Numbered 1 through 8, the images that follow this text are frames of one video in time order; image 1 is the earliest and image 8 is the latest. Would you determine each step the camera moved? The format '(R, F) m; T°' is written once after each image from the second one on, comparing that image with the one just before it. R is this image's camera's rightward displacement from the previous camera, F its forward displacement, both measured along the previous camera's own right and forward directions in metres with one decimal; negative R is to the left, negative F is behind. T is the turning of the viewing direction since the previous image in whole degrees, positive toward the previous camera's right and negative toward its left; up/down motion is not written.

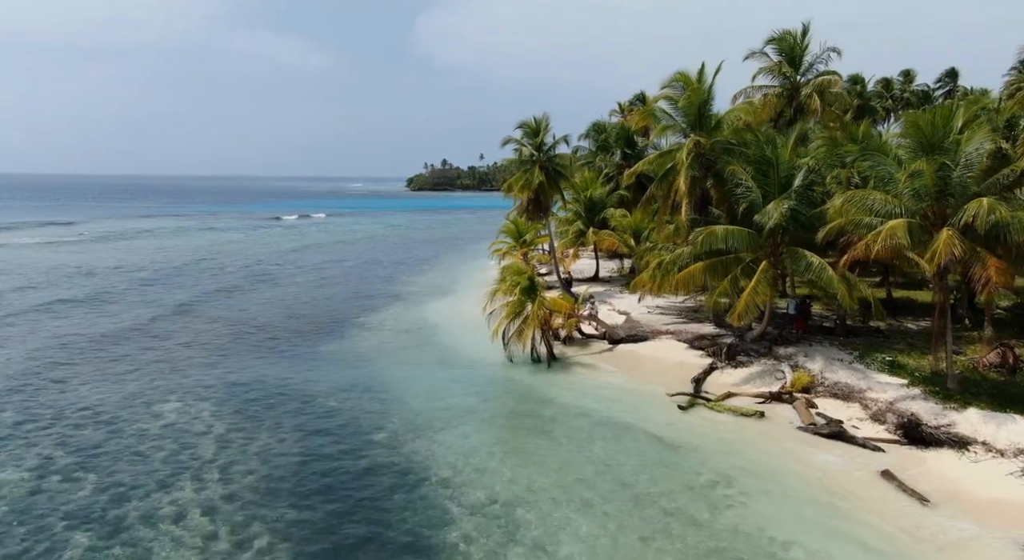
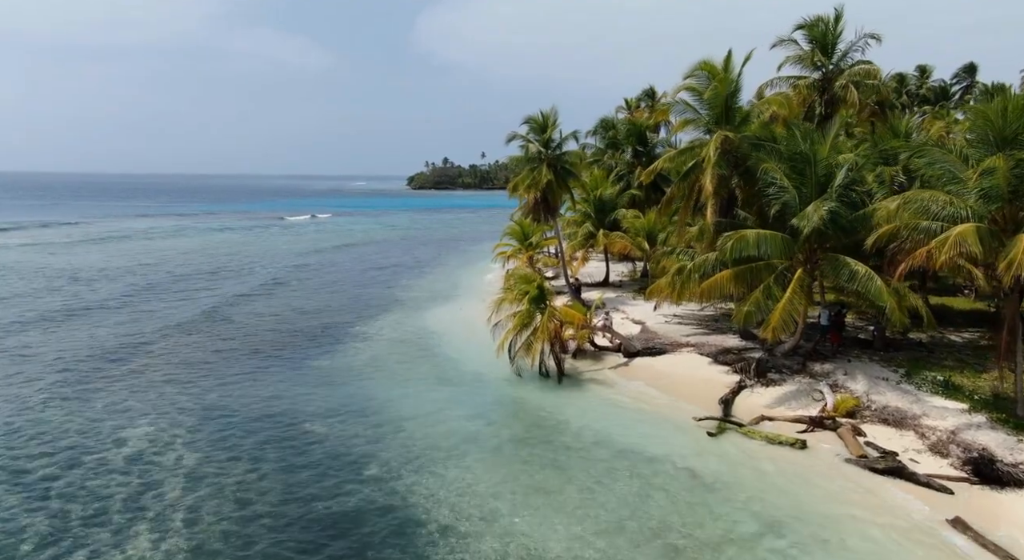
(-0.2, +1.9) m; 0°
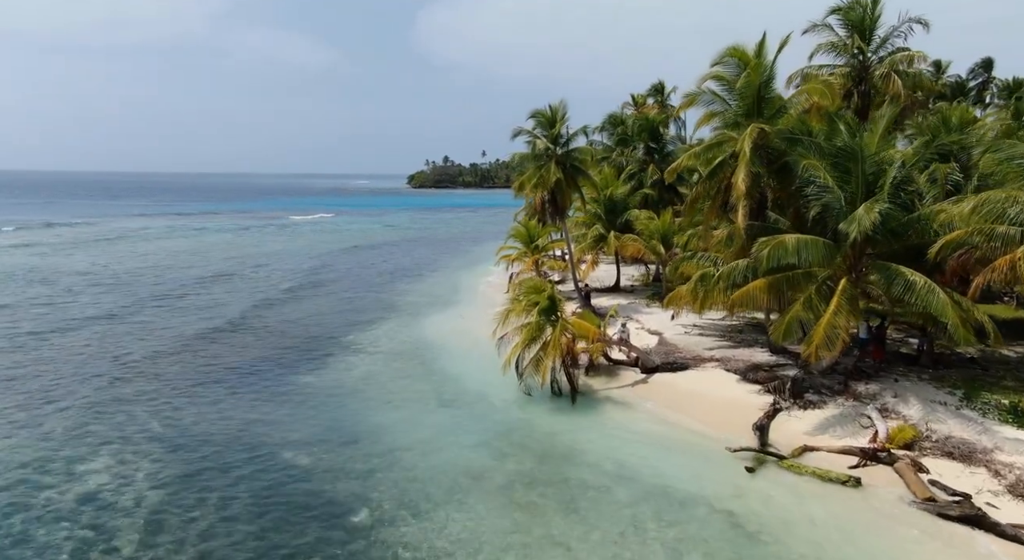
(-0.2, +2.0) m; 0°
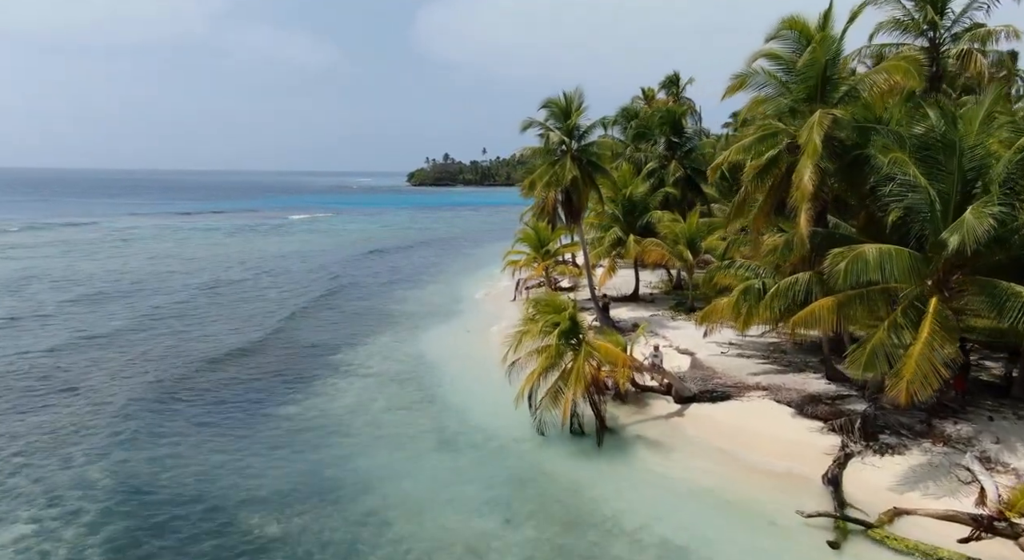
(-0.3, +2.9) m; 0°
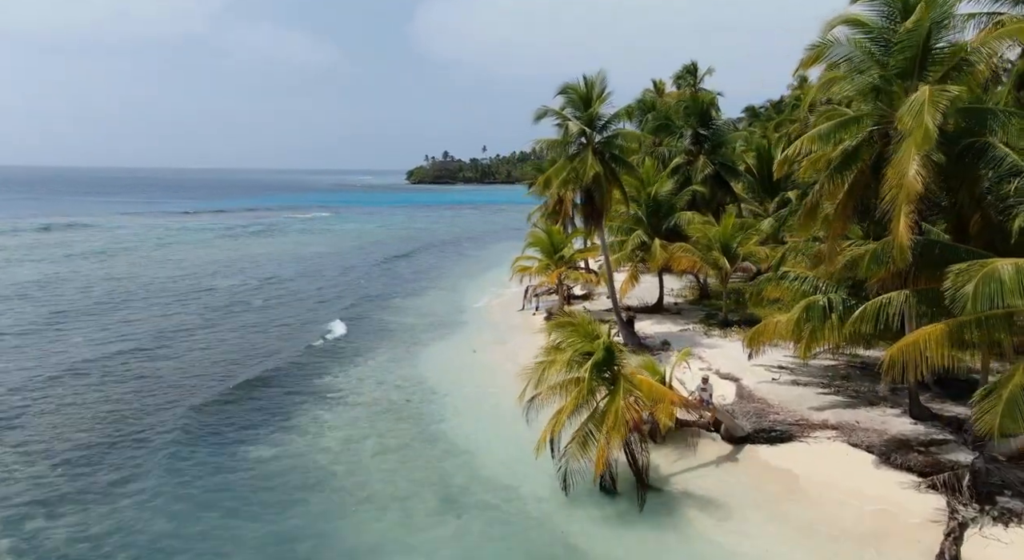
(-0.4, +3.0) m; 0°
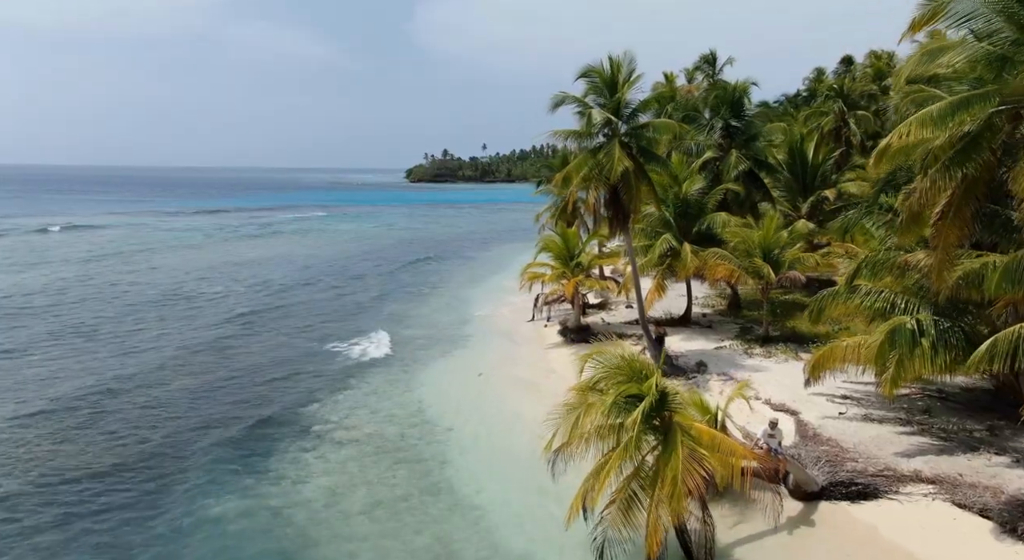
(-0.4, +2.7) m; 0°
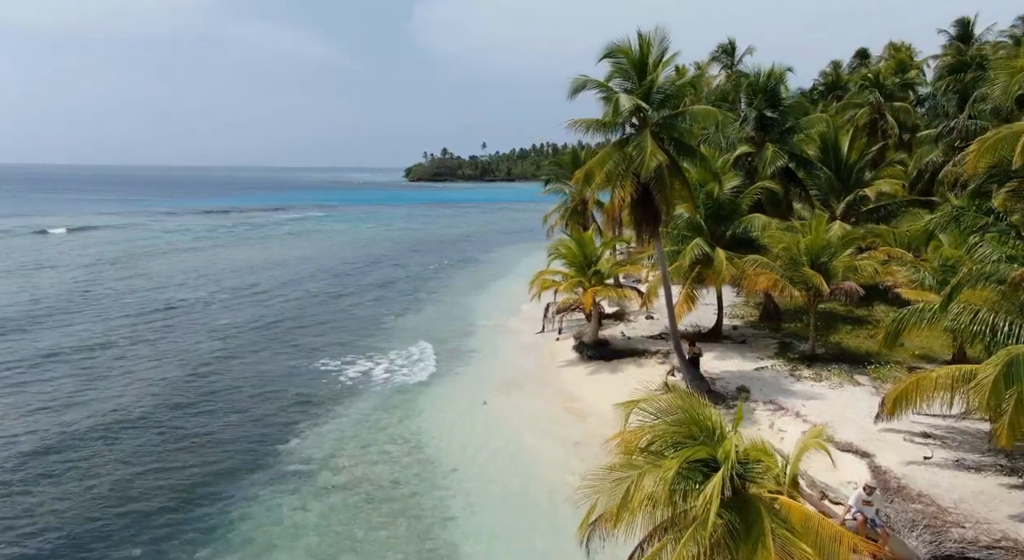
(-0.3, +2.5) m; 0°
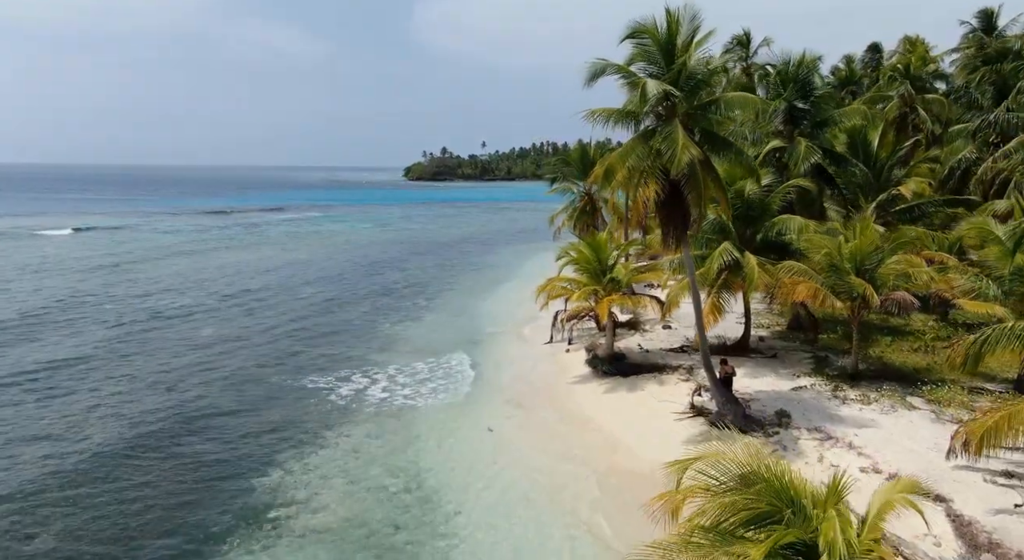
(-0.2, +1.8) m; 0°
